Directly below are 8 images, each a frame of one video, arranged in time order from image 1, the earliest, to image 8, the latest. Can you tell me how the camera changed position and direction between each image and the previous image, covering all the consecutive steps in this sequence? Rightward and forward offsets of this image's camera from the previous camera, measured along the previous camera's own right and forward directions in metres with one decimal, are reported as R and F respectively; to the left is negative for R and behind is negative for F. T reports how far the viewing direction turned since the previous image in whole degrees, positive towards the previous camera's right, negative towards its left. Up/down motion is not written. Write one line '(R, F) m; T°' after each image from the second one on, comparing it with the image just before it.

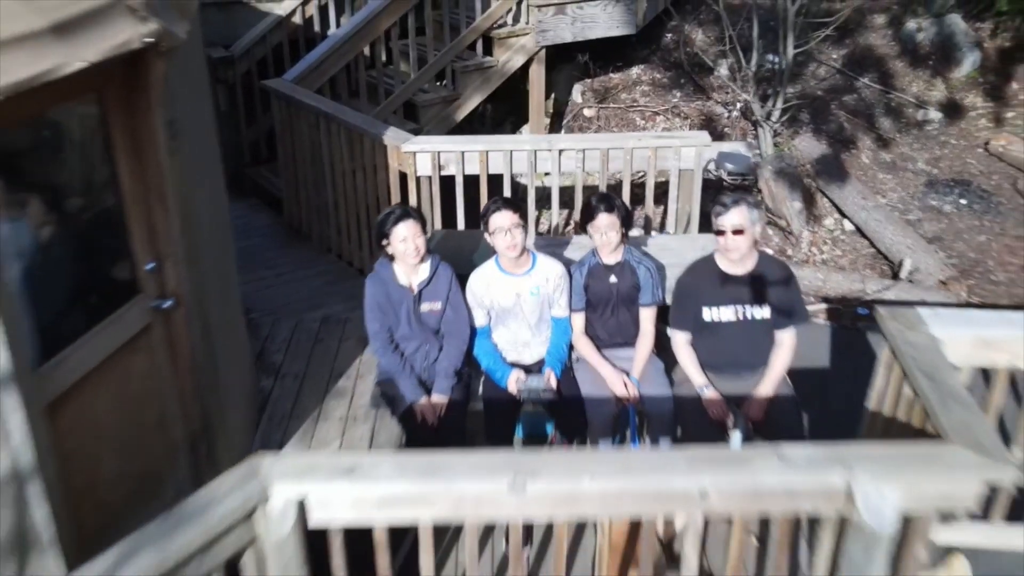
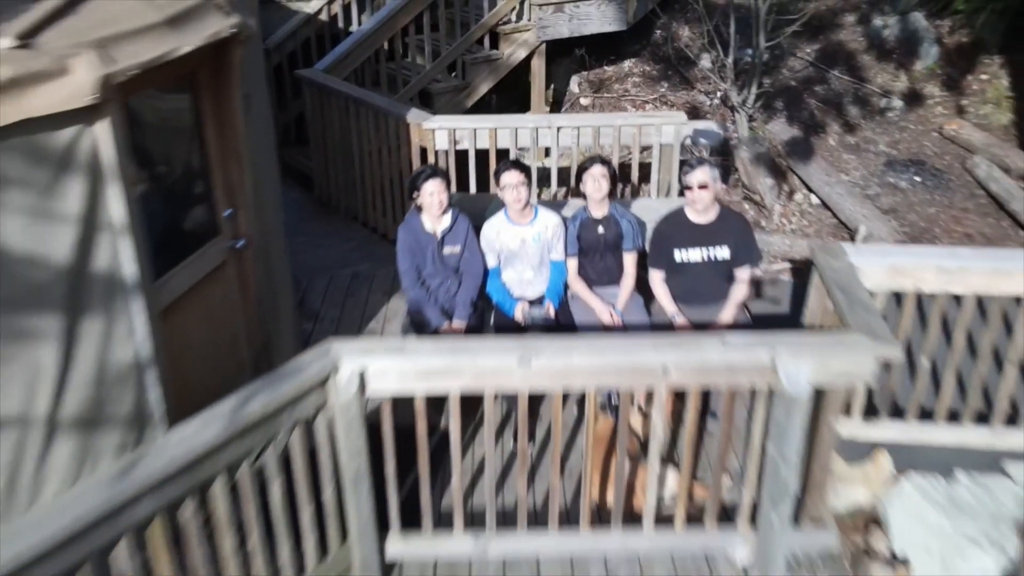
(0.0, -0.5) m; 0°
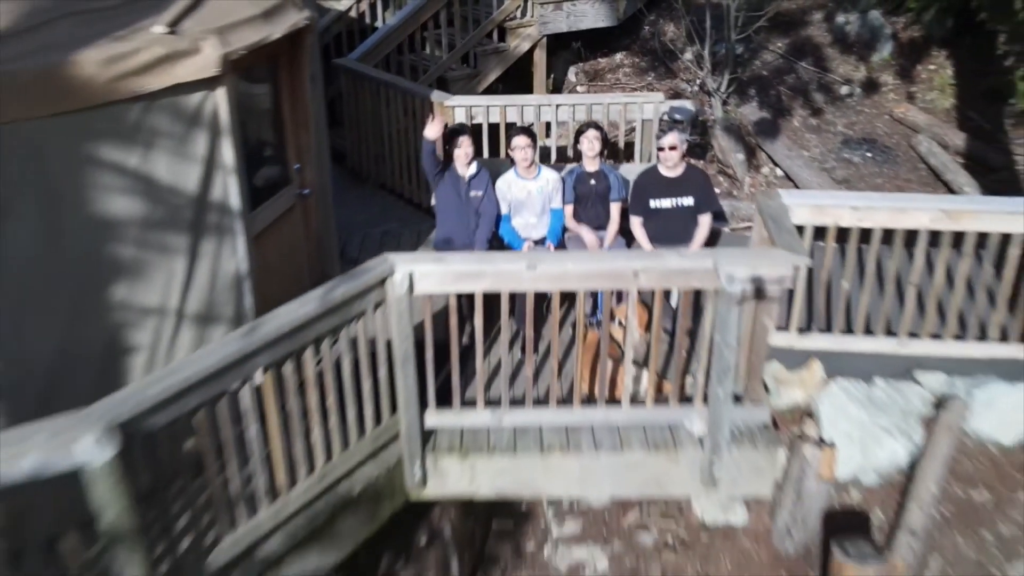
(0.0, -0.7) m; 0°
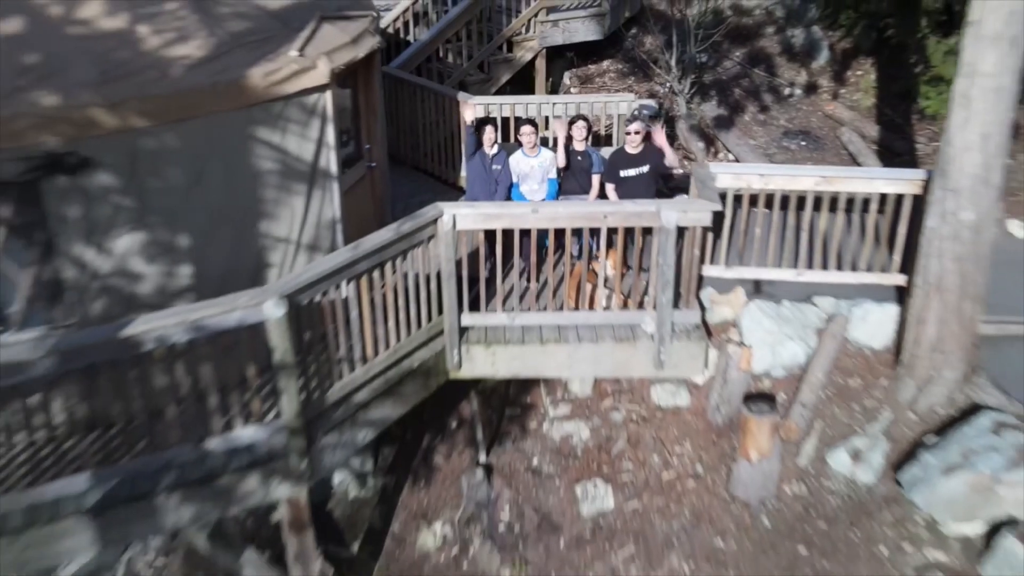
(-0.1, -1.4) m; 0°
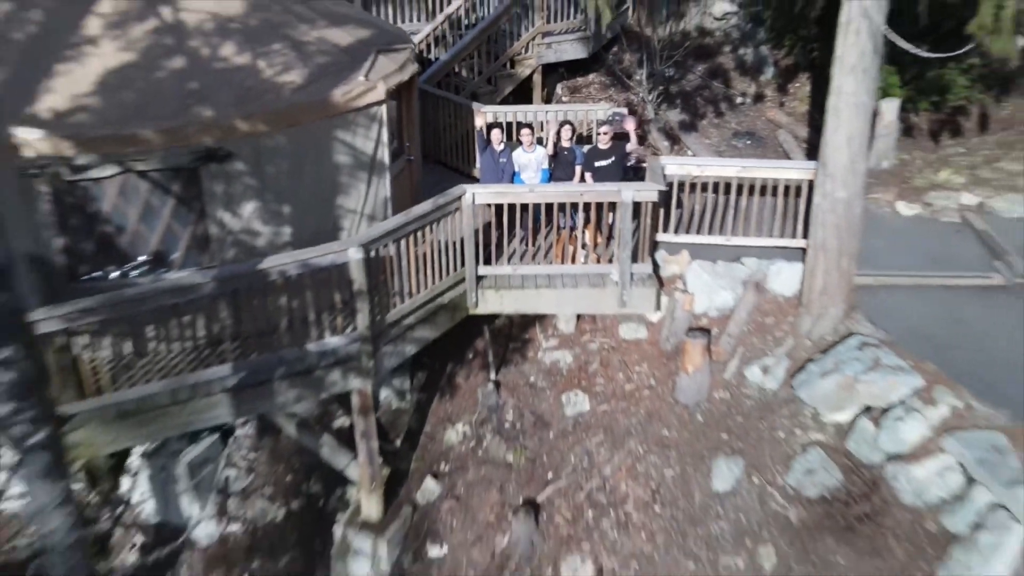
(0.0, -1.7) m; 0°
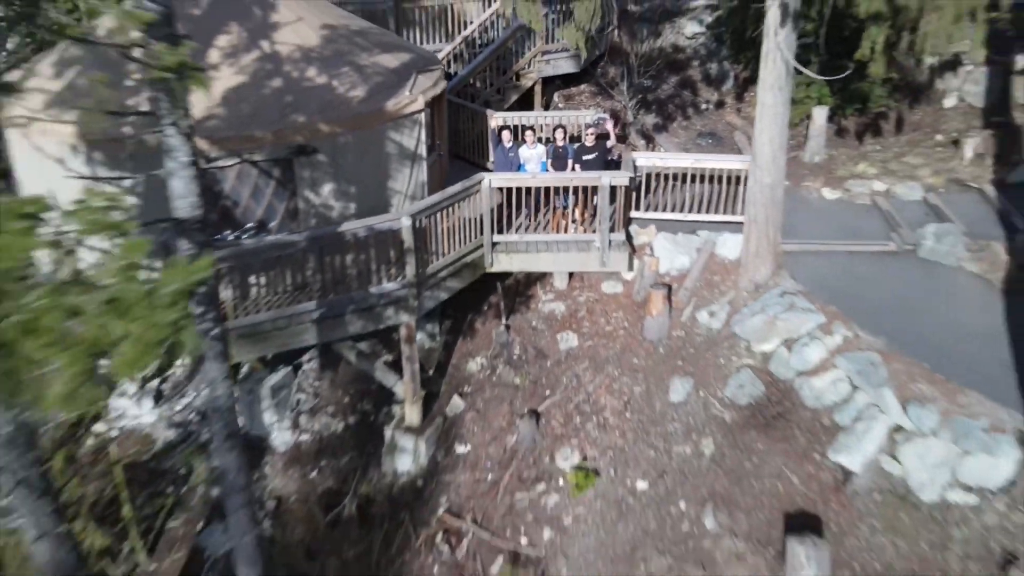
(-0.1, -2.0) m; 0°
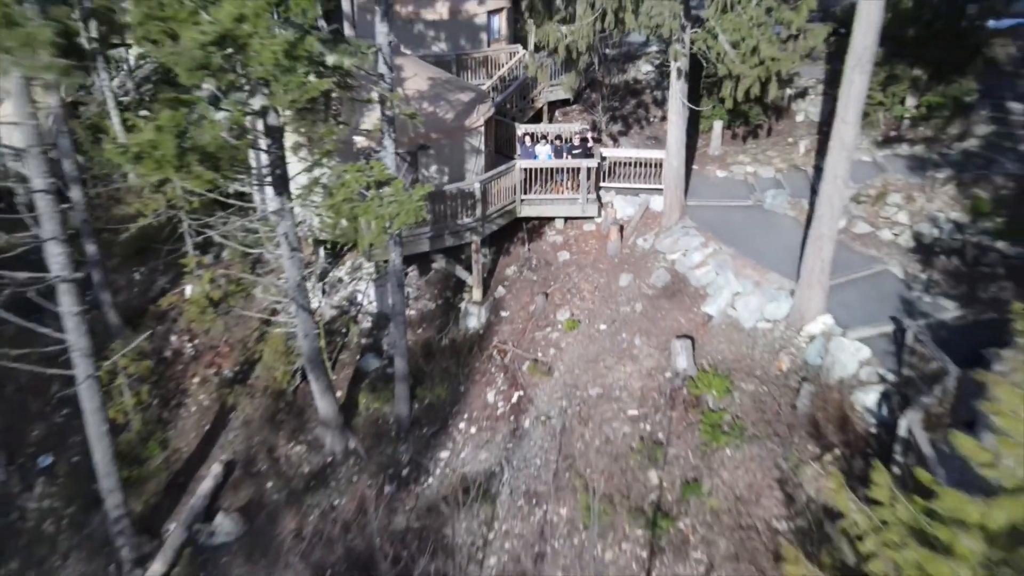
(-0.4, -6.3) m; 0°
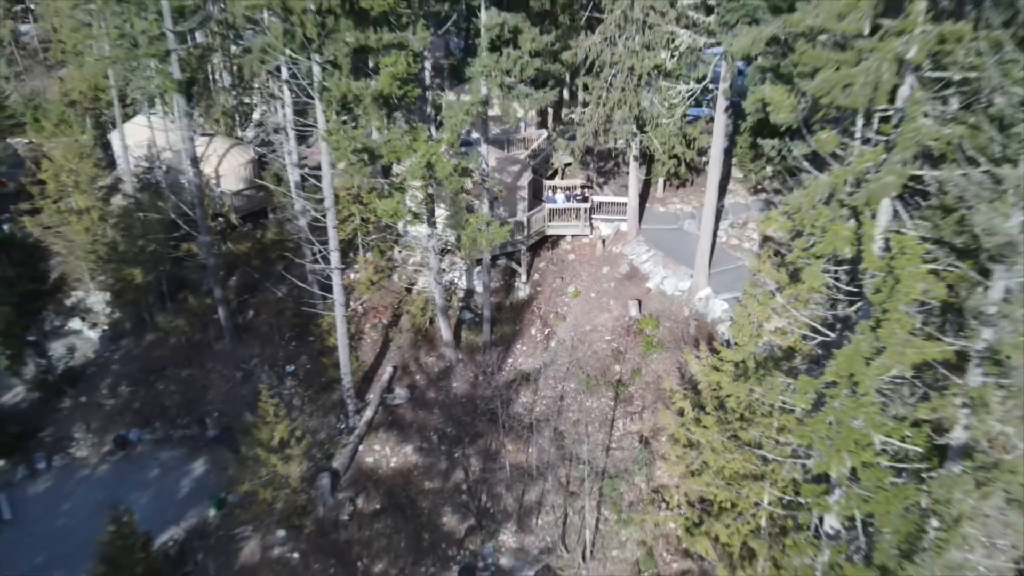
(-1.1, -11.5) m; 0°
